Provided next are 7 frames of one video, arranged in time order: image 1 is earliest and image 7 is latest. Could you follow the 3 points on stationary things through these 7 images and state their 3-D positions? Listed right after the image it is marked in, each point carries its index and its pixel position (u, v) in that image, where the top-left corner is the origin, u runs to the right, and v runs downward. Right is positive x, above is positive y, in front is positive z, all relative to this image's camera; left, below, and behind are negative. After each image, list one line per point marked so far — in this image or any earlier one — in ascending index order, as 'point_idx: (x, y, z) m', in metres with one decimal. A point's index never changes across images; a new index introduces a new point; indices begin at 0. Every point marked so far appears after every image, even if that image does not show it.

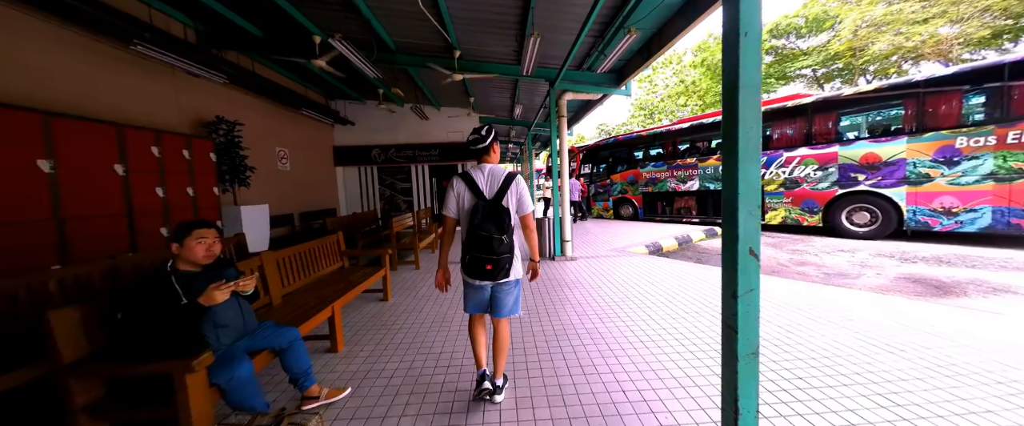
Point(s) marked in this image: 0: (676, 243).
0: (+4.3, -0.8, +7.5) m
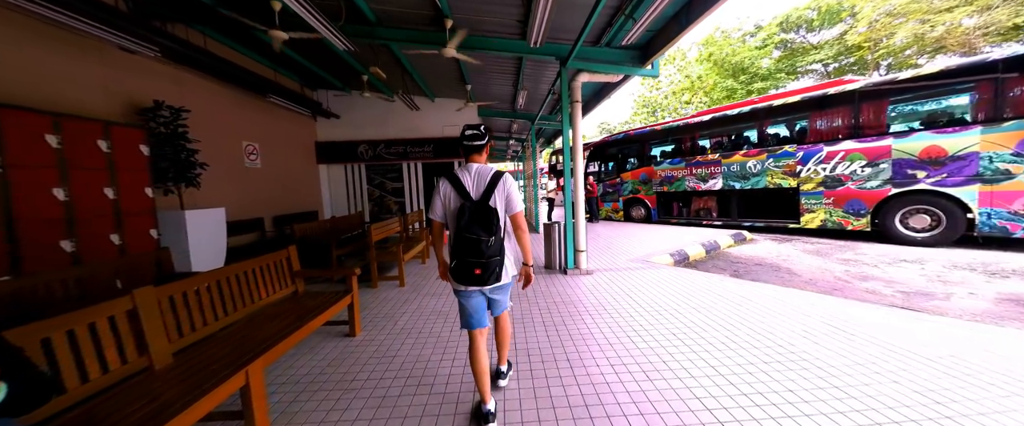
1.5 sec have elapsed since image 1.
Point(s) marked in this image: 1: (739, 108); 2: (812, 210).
0: (+4.3, -0.9, +6.5) m
1: (+6.7, +3.0, +8.3) m
2: (+7.6, +0.1, +7.3) m
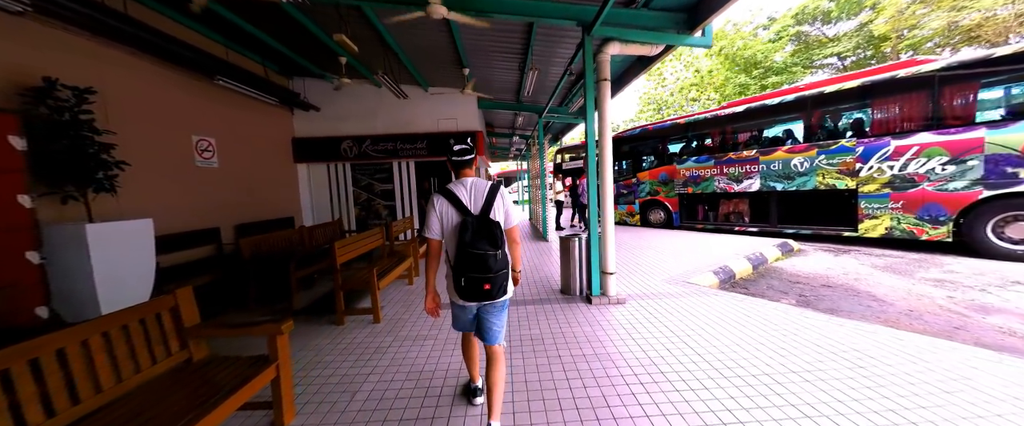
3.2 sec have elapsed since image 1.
0: (+4.5, -1.0, +5.3) m
1: (+6.8, +2.9, +7.2) m
2: (+7.8, -0.1, +6.1) m
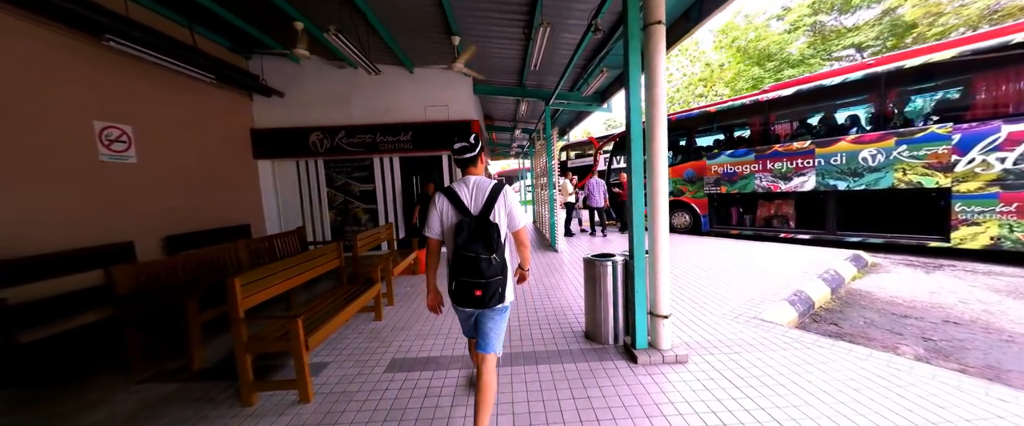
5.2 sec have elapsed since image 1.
0: (+4.5, -1.1, +4.0) m
1: (+6.8, +2.8, +5.9) m
2: (+7.8, -0.1, +4.8) m
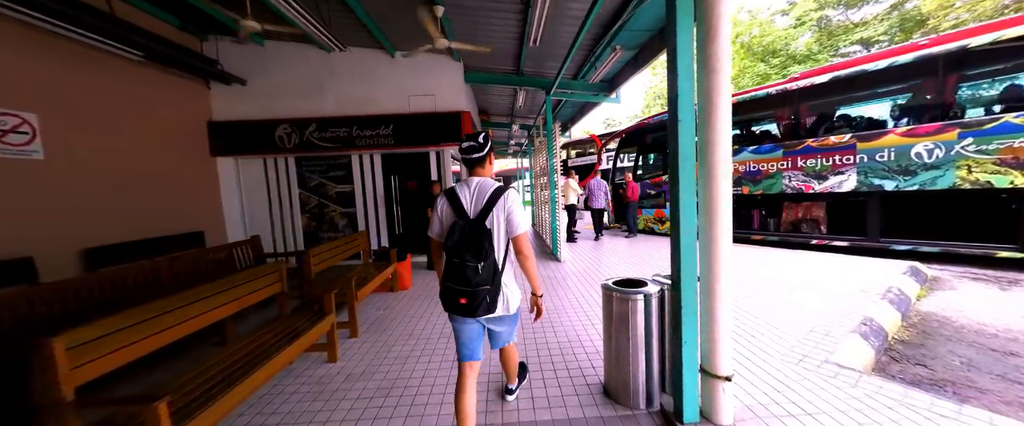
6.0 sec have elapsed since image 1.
0: (+4.4, -1.2, +3.2) m
1: (+6.7, +2.7, +5.1) m
2: (+7.7, -0.2, +4.0) m
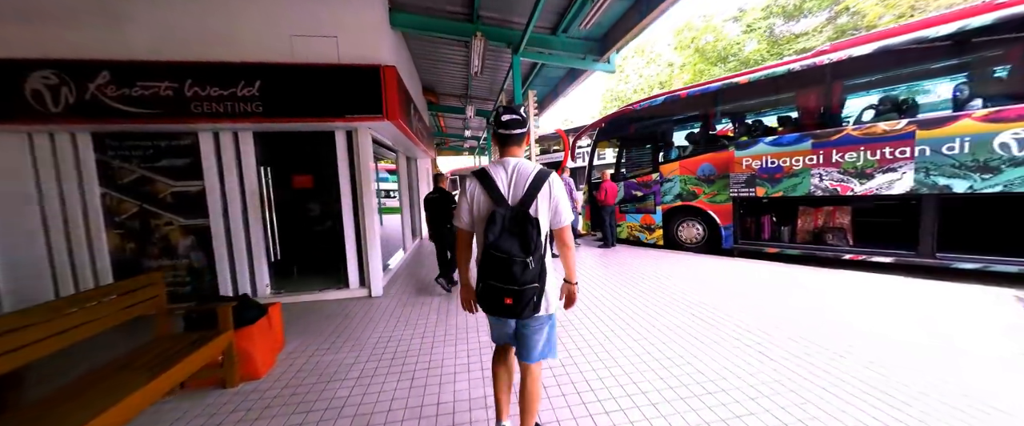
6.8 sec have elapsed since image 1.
0: (+4.1, -1.3, +1.9) m
1: (+6.1, +2.6, +4.0) m
2: (+7.3, -0.3, +3.0) m
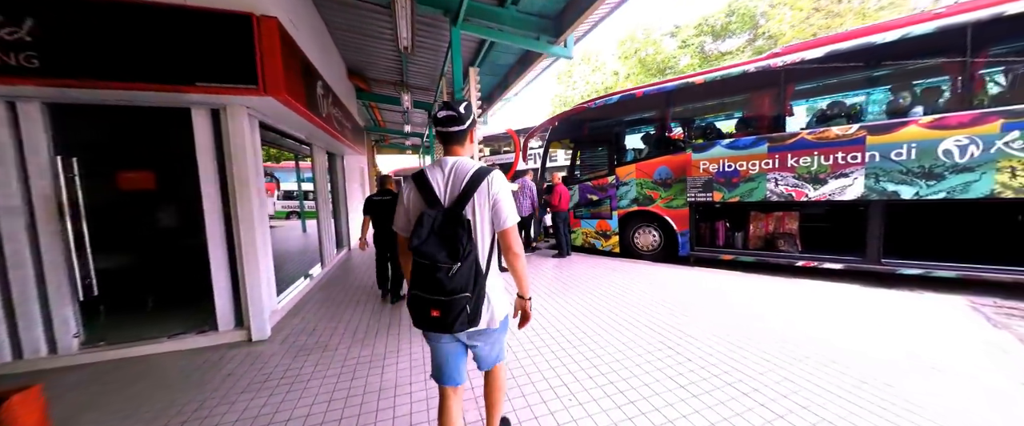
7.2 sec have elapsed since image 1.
0: (+3.7, -1.4, +1.6) m
1: (+5.3, +2.5, +4.0) m
2: (+6.6, -0.4, +3.3) m
